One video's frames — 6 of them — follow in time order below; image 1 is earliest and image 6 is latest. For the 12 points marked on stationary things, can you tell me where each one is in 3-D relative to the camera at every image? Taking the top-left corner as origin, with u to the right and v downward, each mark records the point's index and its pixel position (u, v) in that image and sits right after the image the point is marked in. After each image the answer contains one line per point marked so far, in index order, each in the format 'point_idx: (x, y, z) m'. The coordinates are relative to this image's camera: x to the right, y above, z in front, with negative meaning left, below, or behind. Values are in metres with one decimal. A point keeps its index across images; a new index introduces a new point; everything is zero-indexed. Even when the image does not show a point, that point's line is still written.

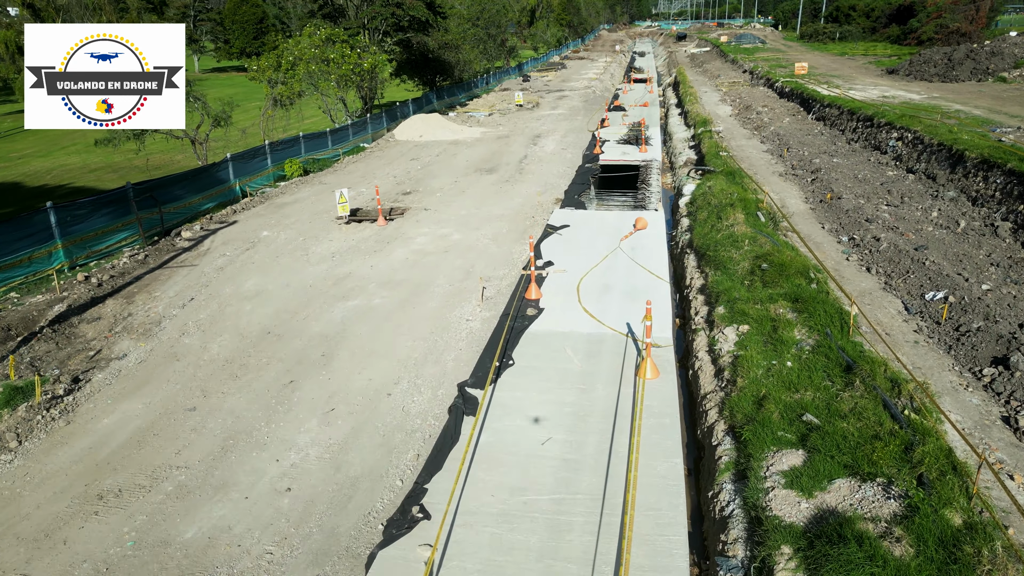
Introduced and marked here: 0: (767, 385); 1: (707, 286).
0: (+3.9, -1.5, +8.2) m
1: (+4.3, 0.0, +12.0) m
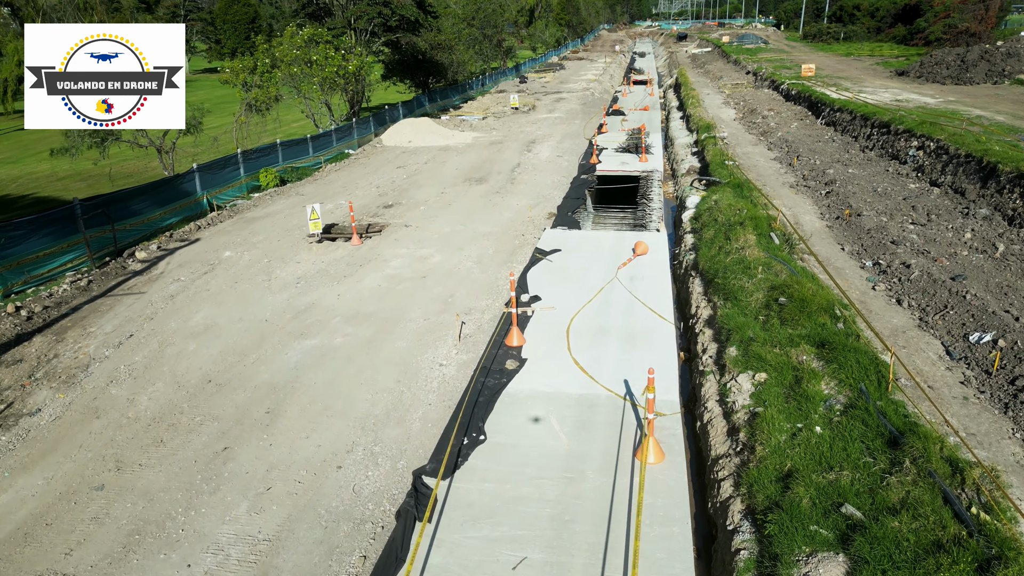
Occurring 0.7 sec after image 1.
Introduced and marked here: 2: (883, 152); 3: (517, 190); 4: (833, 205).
0: (+3.6, -2.1, +6.8) m
1: (+4.0, -0.6, +10.6) m
2: (+13.4, +4.9, +19.5) m
3: (+0.2, +3.5, +19.5) m
4: (+9.2, +2.4, +15.5) m
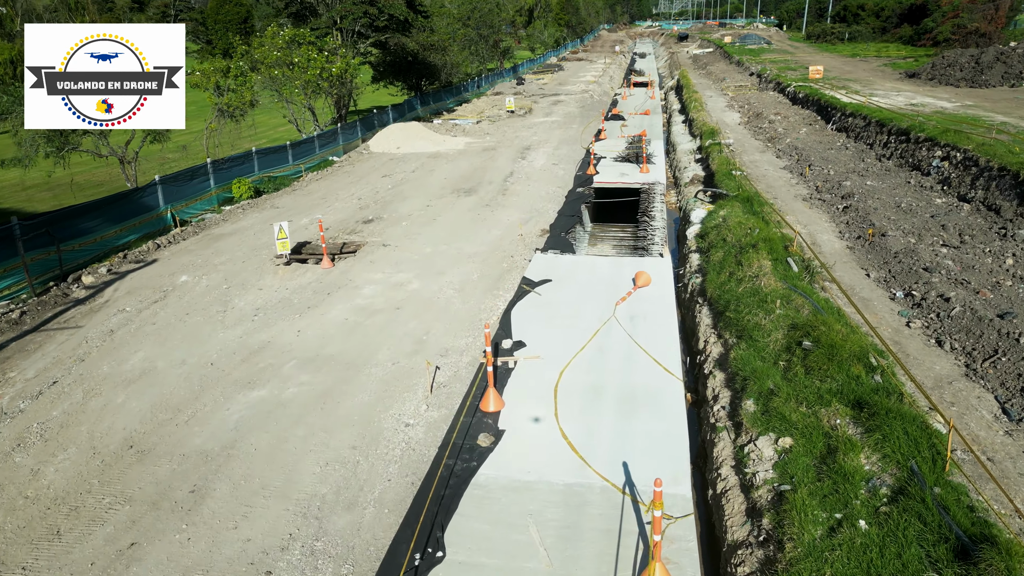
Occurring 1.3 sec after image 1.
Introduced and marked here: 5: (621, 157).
0: (+3.3, -2.8, +5.5) m
1: (+3.7, -1.3, +9.2) m
2: (+13.1, +4.2, +18.1) m
3: (-0.1, +2.9, +18.1) m
4: (+8.9, +1.7, +14.2) m
5: (+3.9, +4.6, +19.0) m
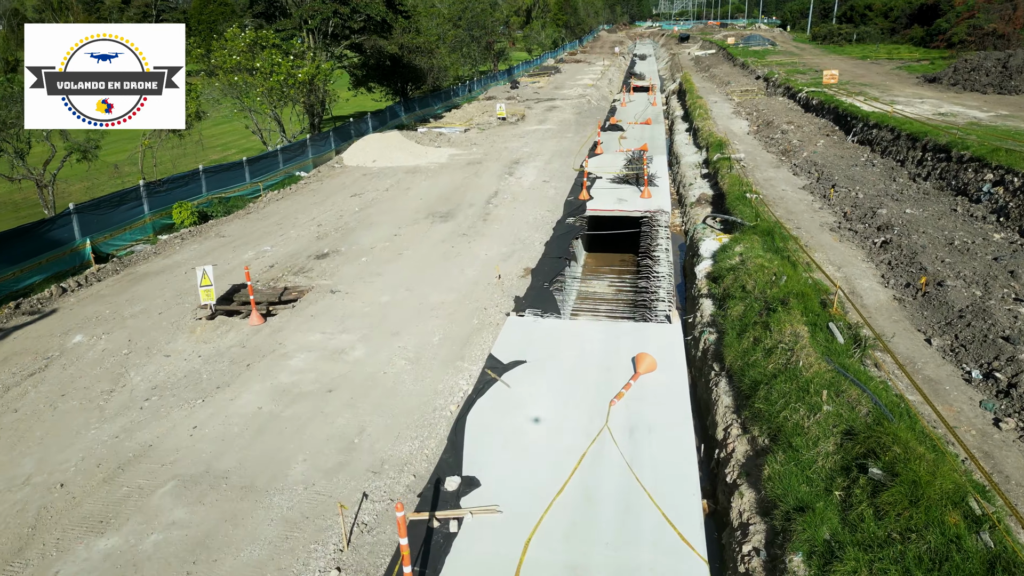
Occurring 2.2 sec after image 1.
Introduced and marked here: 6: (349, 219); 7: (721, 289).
0: (+2.7, -4.0, +3.0) m
1: (+3.1, -2.5, +6.8) m
2: (+12.5, +3.0, +15.7) m
3: (-0.6, +1.7, +15.7) m
4: (+8.4, +0.5, +11.7) m
5: (+3.3, +3.4, +16.6) m
6: (-5.1, +2.2, +17.0) m
7: (+4.5, 0.0, +11.7) m
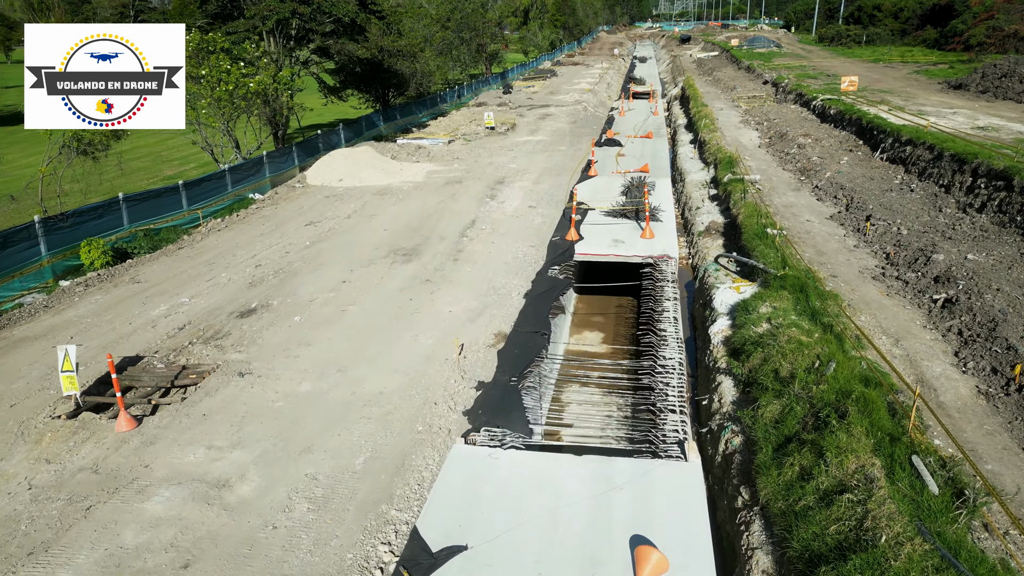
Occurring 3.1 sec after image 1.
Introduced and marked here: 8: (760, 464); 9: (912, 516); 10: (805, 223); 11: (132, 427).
0: (+2.1, -5.3, +0.4) m
1: (+2.5, -3.8, +4.1) m
2: (+11.9, +1.6, +13.1) m
3: (-1.3, +0.3, +13.0) m
4: (+7.7, -0.8, +9.1) m
5: (+2.7, +2.0, +13.9) m
6: (-5.7, +0.8, +14.3) m
7: (+3.8, -1.4, +9.0) m
8: (+3.2, -2.3, +6.9) m
9: (+4.2, -2.4, +5.7) m
10: (+8.2, +1.8, +15.1) m
11: (-5.5, -2.0, +7.8) m
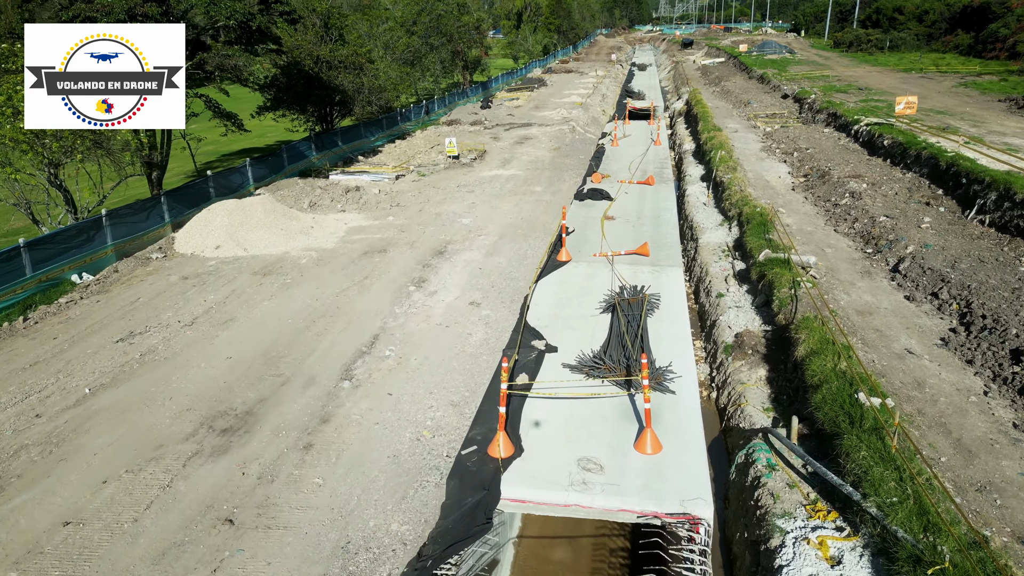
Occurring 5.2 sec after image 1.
0: (+0.6, -8.3, -5.6) m
1: (+1.0, -6.8, -1.9) m
2: (+10.4, -1.4, +7.1) m
3: (-2.8, -2.7, +7.0) m
4: (+6.2, -3.9, +3.1) m
5: (+1.2, -1.0, +7.9) m
6: (-7.2, -2.2, +8.3) m
7: (+2.3, -4.4, +3.0) m
8: (+1.7, -5.3, +0.9) m
9: (+2.7, -5.4, -0.3) m
10: (+6.7, -1.2, +9.1) m
11: (-7.0, -5.0, +1.8) m
